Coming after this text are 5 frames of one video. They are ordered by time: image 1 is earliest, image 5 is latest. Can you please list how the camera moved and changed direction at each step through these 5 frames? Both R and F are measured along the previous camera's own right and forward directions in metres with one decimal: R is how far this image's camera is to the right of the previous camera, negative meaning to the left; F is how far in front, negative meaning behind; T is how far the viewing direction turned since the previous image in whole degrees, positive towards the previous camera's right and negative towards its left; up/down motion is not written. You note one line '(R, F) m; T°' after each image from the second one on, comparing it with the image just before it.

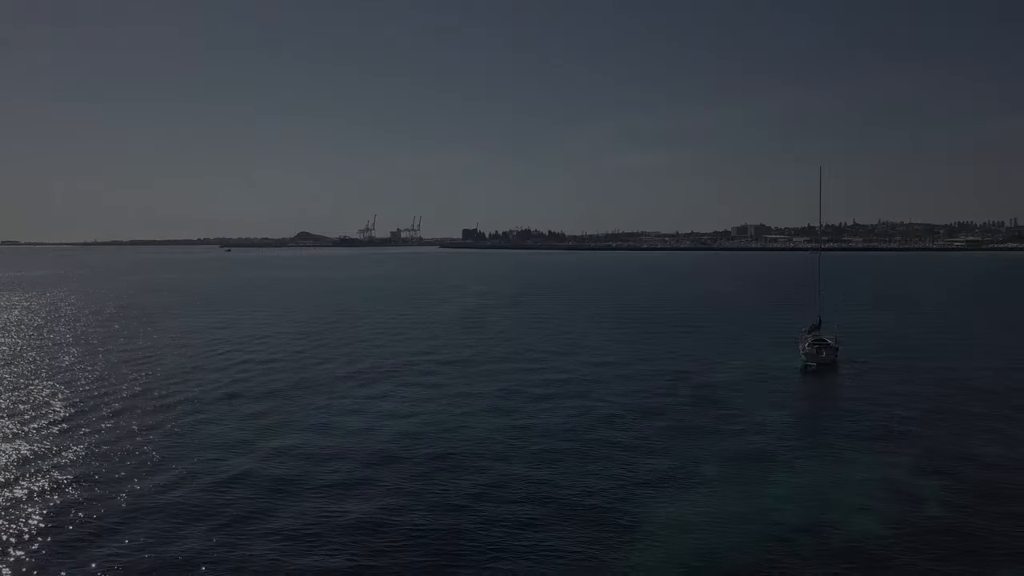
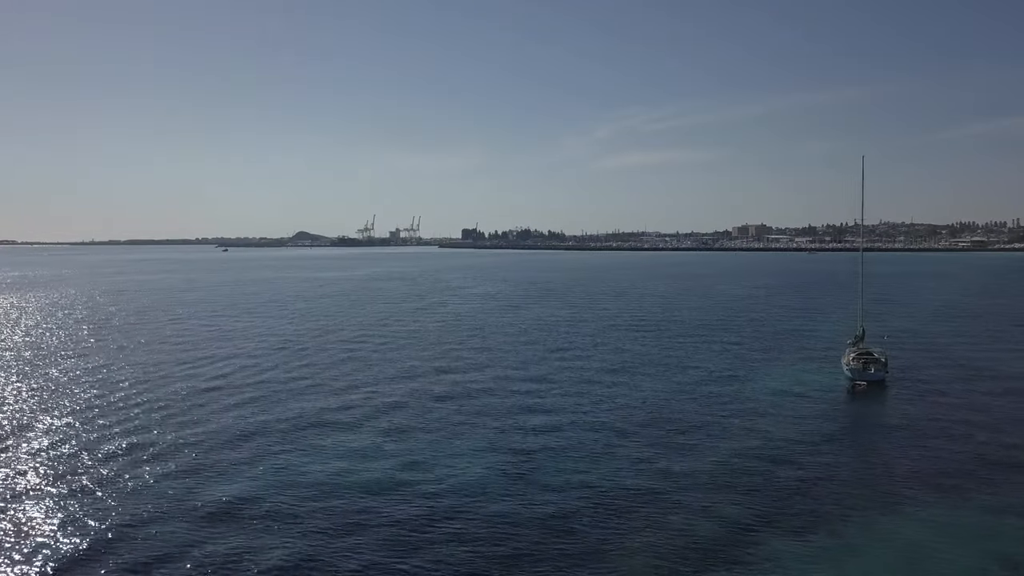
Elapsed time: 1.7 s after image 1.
(-0.2, +2.5) m; 0°
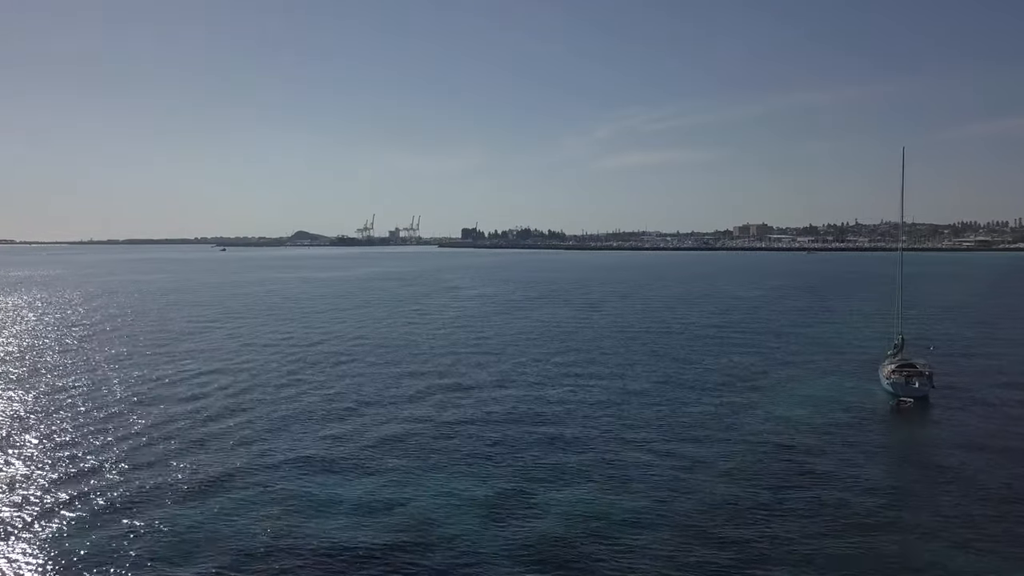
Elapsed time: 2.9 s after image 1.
(-0.1, +2.0) m; 0°
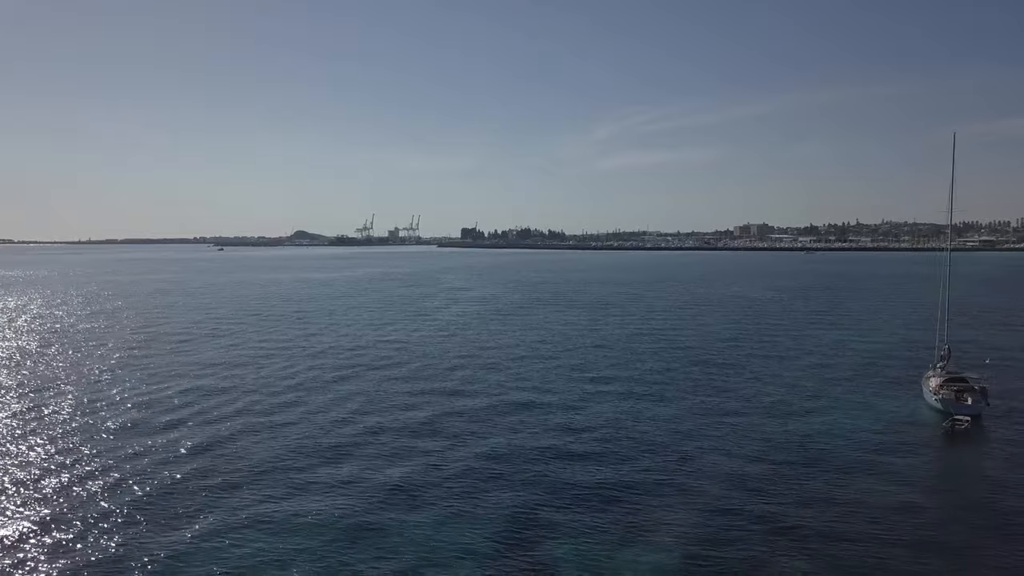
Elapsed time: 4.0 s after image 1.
(-0.1, +1.9) m; 0°
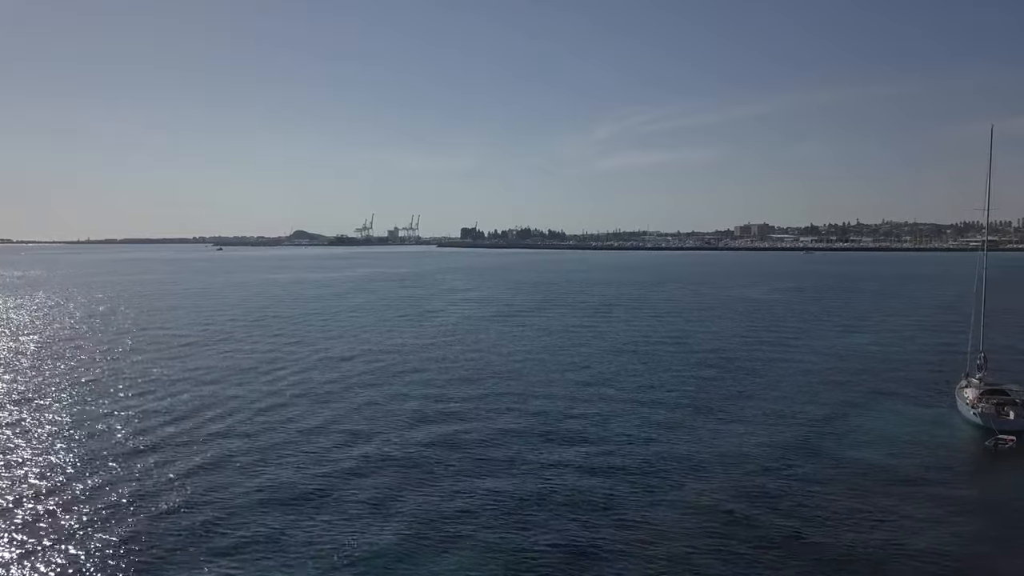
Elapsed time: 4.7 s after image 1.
(-0.1, +1.2) m; 0°
